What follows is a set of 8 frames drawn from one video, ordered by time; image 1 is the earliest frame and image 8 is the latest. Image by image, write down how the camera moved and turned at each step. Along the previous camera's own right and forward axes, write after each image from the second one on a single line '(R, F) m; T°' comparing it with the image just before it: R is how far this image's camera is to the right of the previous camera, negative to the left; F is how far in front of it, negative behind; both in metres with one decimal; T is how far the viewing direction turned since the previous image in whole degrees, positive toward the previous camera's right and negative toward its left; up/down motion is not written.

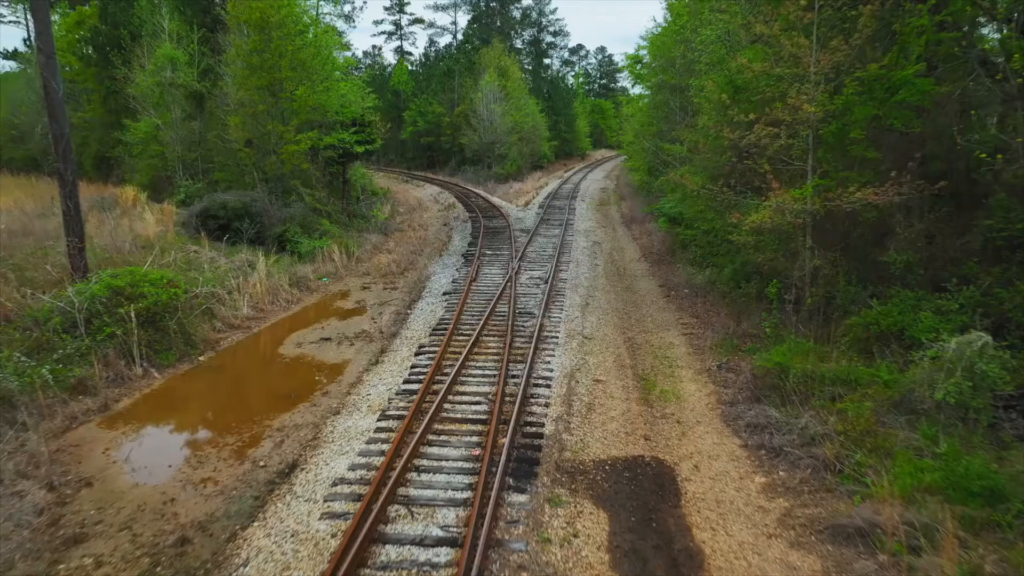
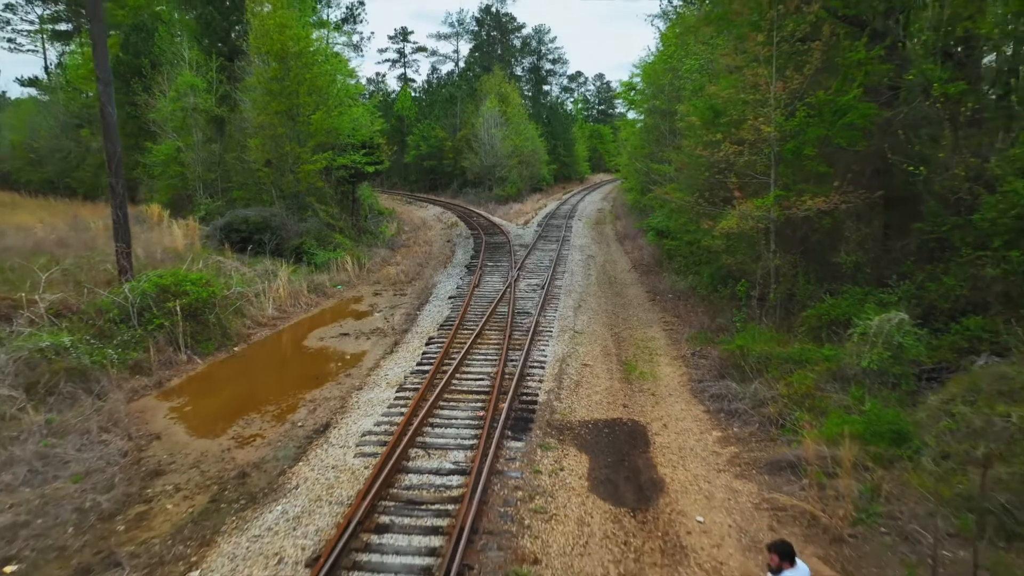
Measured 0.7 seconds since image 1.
(0.0, -1.4) m; 0°
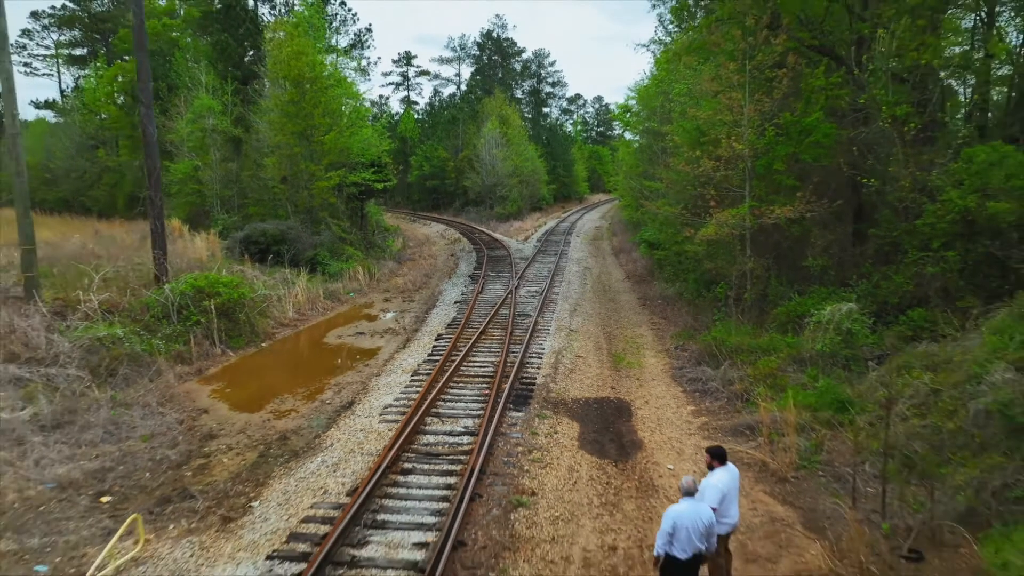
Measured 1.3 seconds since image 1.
(0.0, -1.2) m; 0°
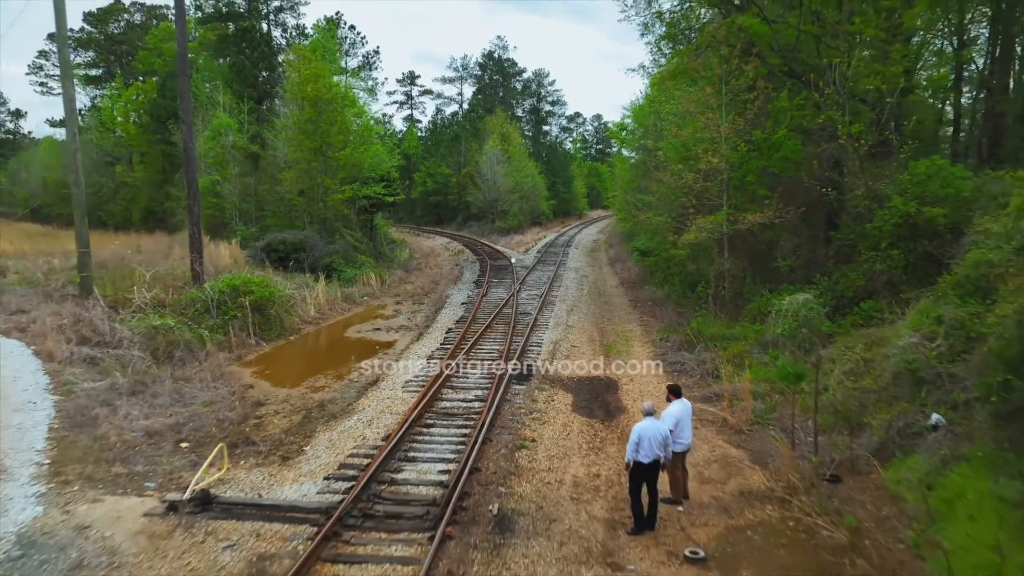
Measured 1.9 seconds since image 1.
(0.0, -1.5) m; 0°
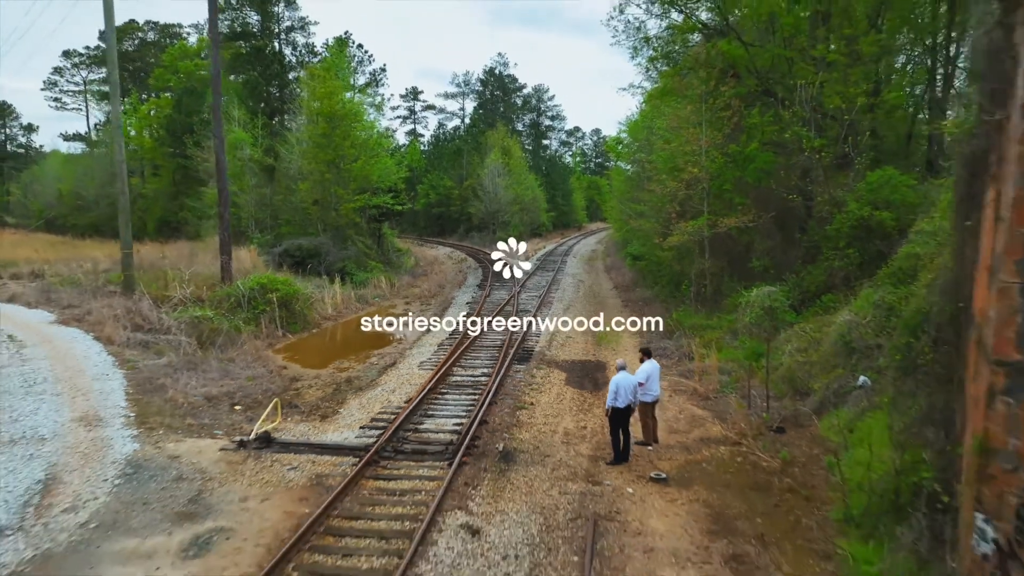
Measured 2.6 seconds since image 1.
(0.0, -1.5) m; 0°
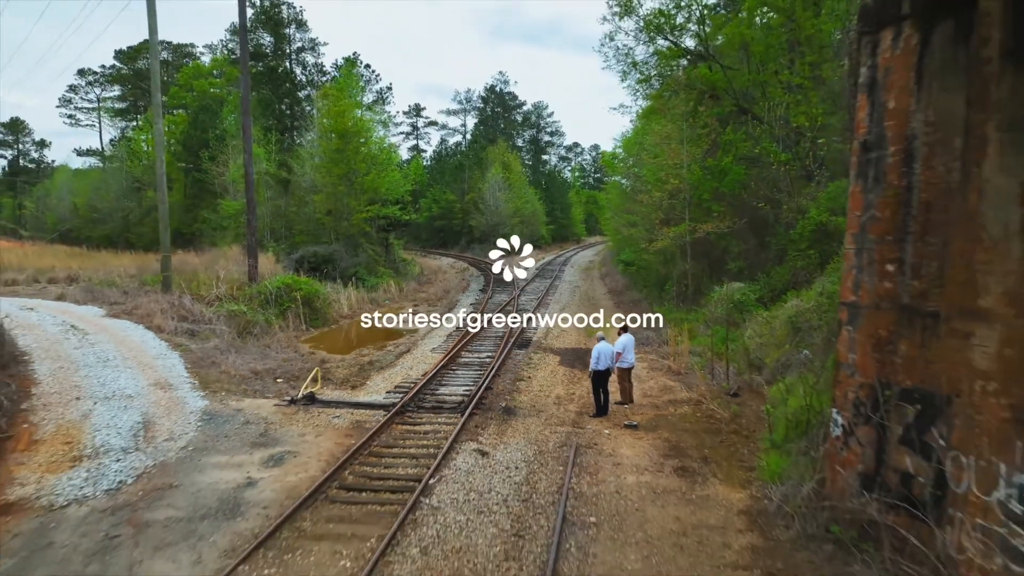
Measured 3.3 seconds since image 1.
(0.0, -1.7) m; 0°
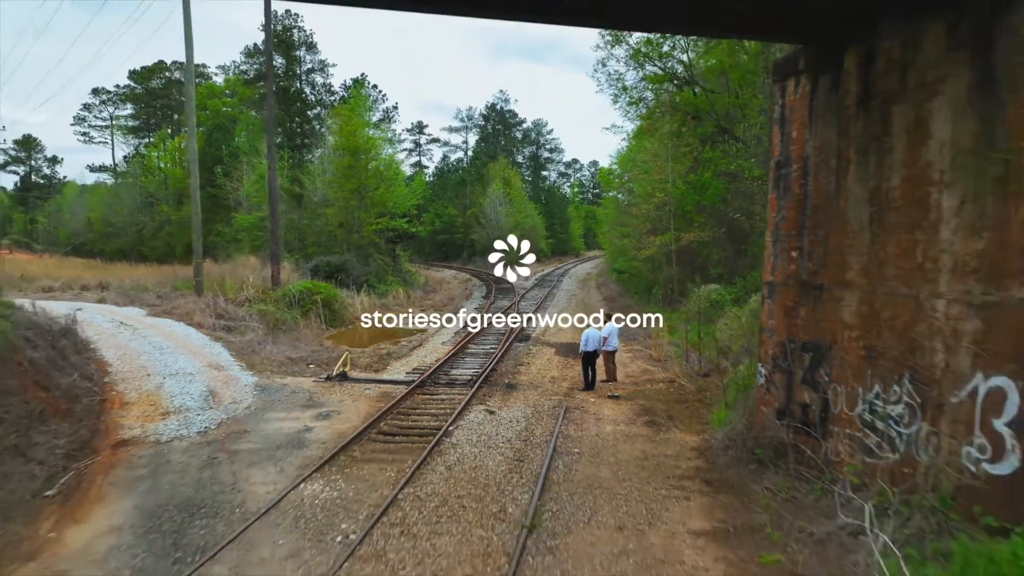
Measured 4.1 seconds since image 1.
(0.0, -1.7) m; 0°
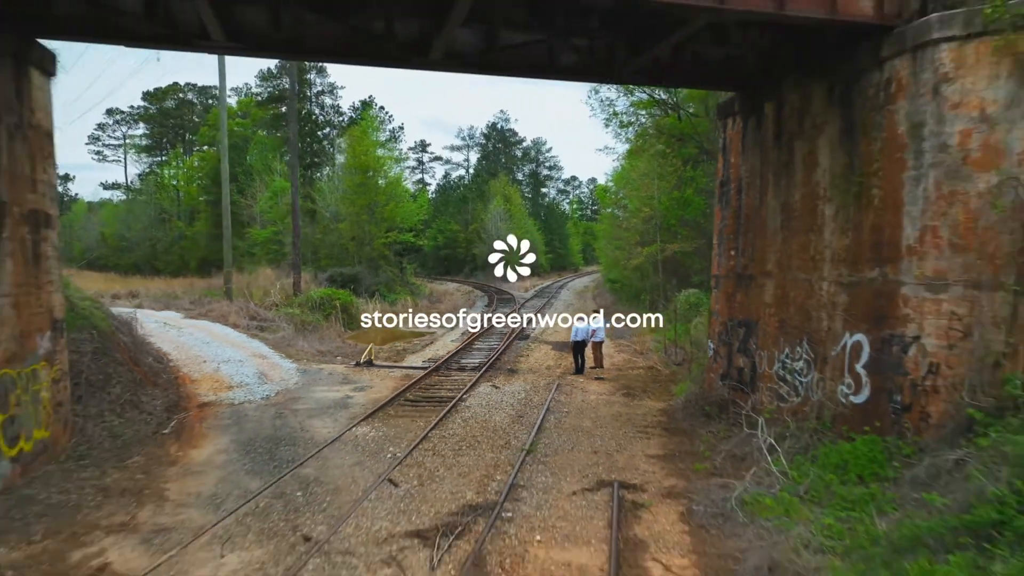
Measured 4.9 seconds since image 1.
(0.0, -1.9) m; 0°
